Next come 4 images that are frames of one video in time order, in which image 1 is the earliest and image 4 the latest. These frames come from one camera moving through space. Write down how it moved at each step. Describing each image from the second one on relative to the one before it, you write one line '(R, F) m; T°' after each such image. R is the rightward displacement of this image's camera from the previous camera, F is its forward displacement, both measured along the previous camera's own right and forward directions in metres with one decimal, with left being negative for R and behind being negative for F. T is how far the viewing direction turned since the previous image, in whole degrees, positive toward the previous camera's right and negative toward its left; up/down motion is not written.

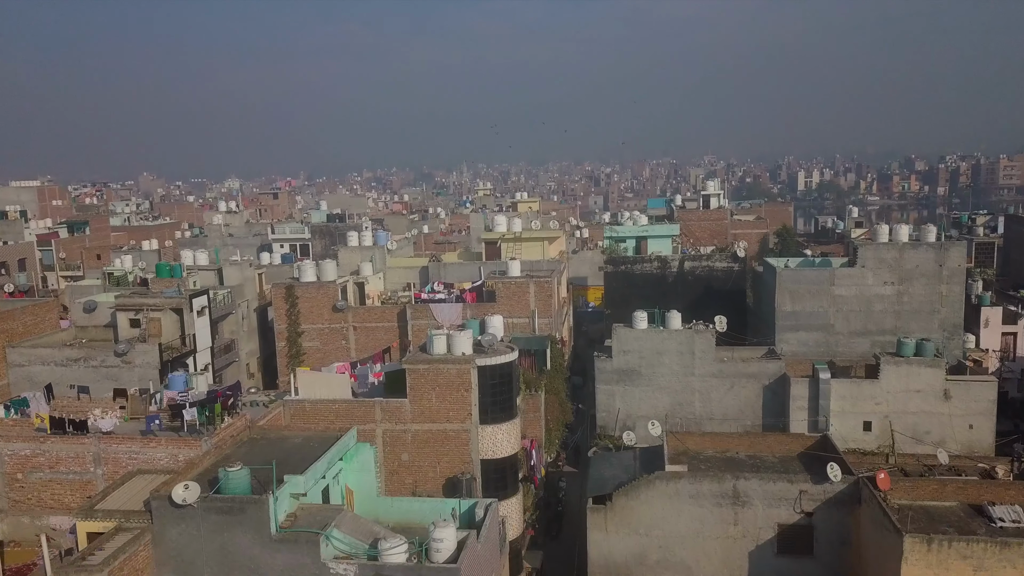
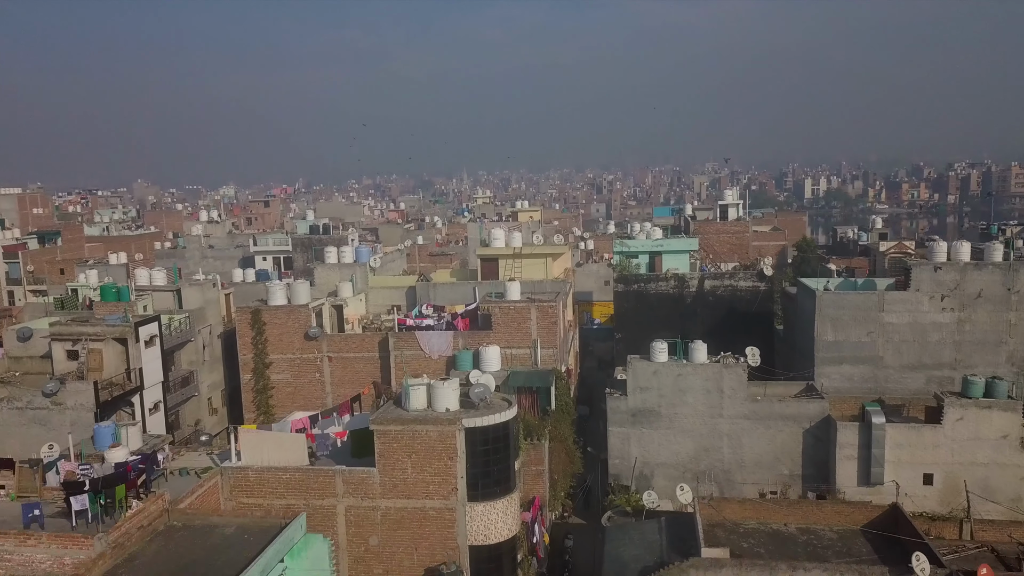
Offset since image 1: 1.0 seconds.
(0.0, +3.7) m; 0°
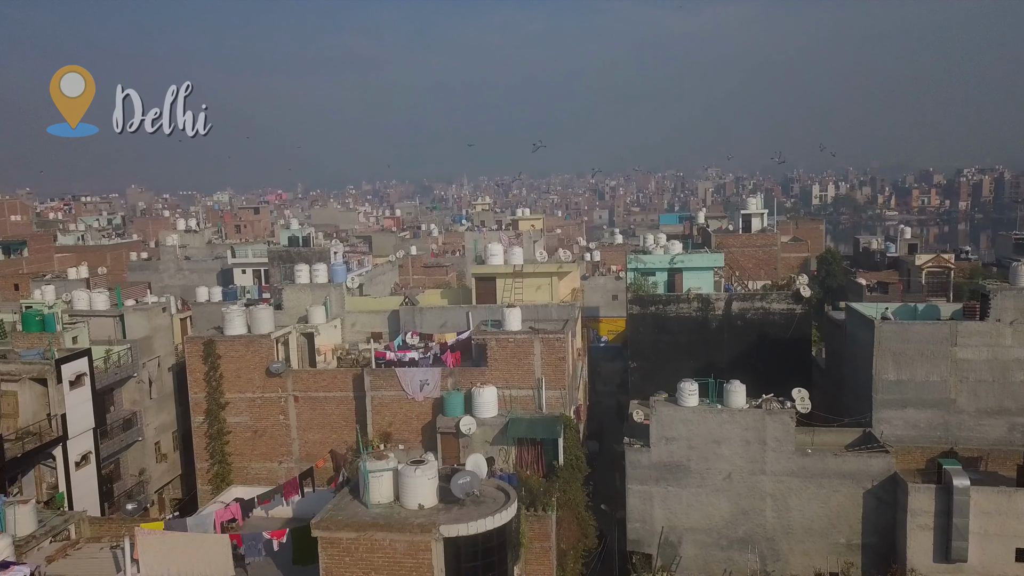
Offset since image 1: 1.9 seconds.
(0.0, +3.9) m; 0°
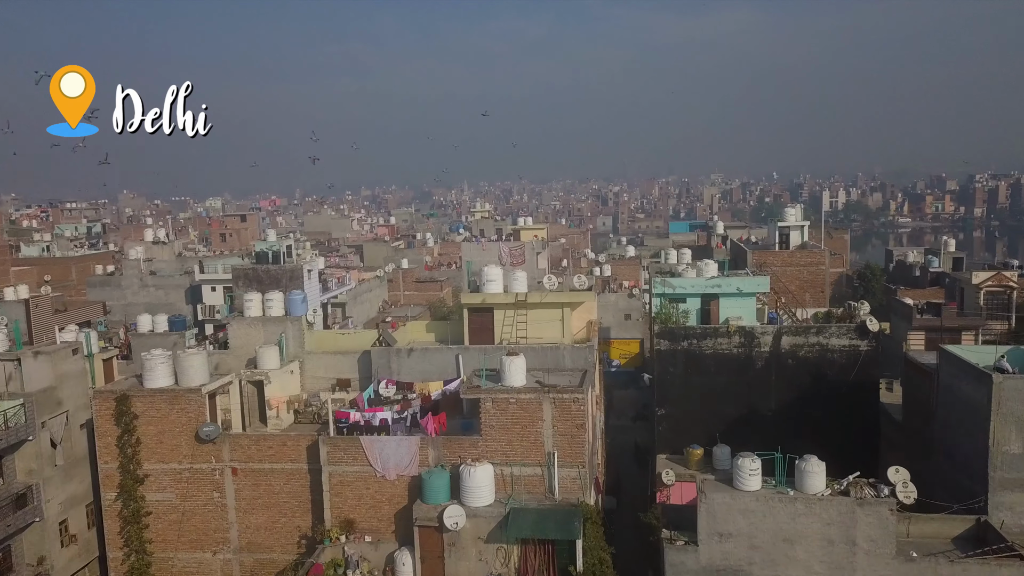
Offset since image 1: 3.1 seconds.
(0.0, +4.8) m; 0°
